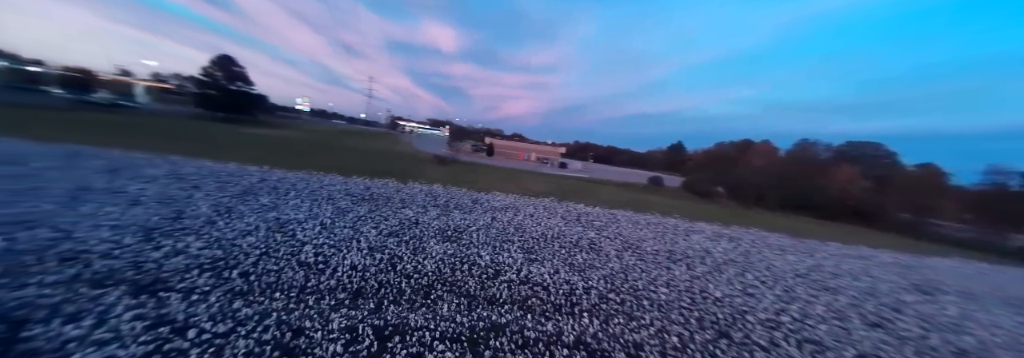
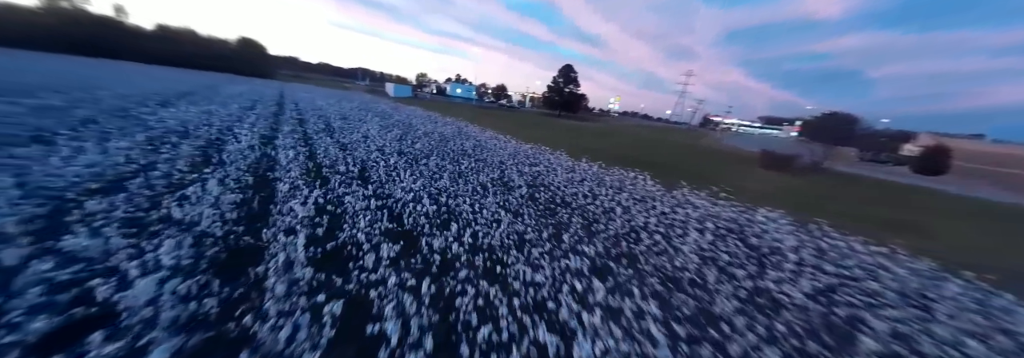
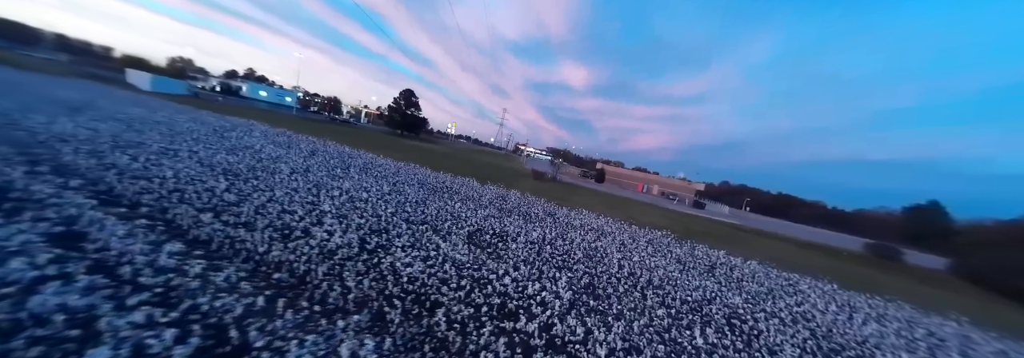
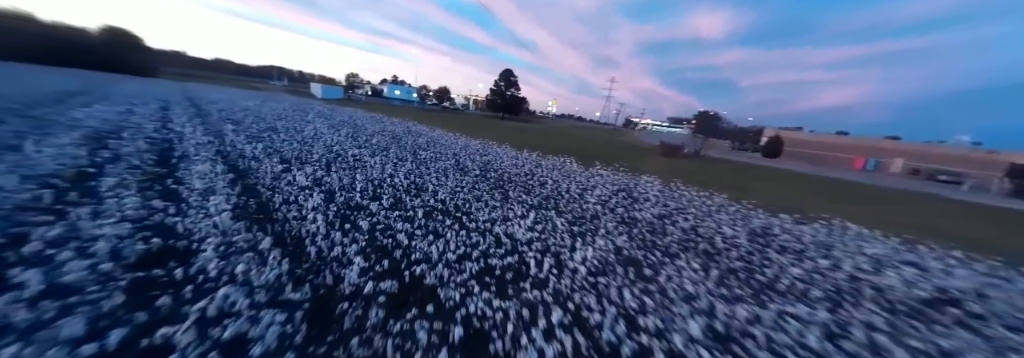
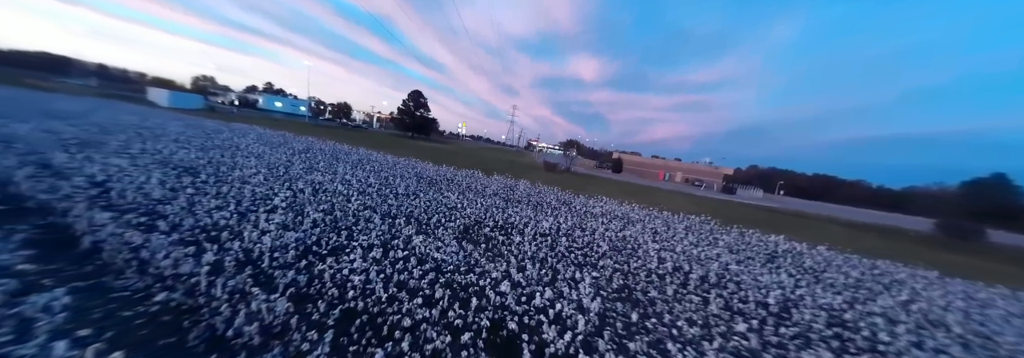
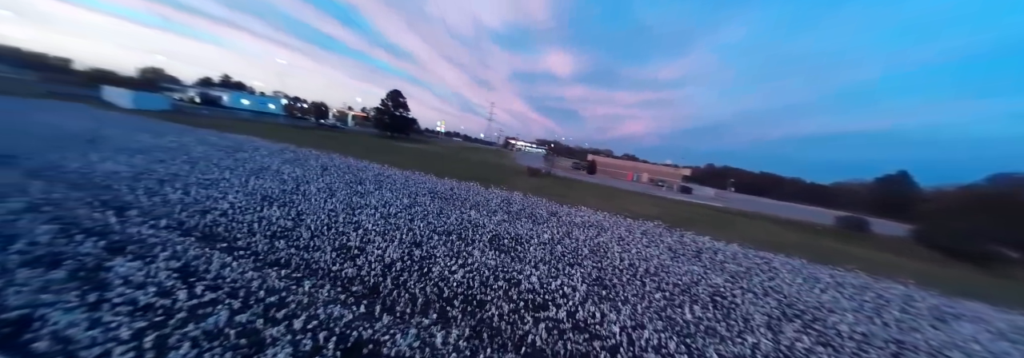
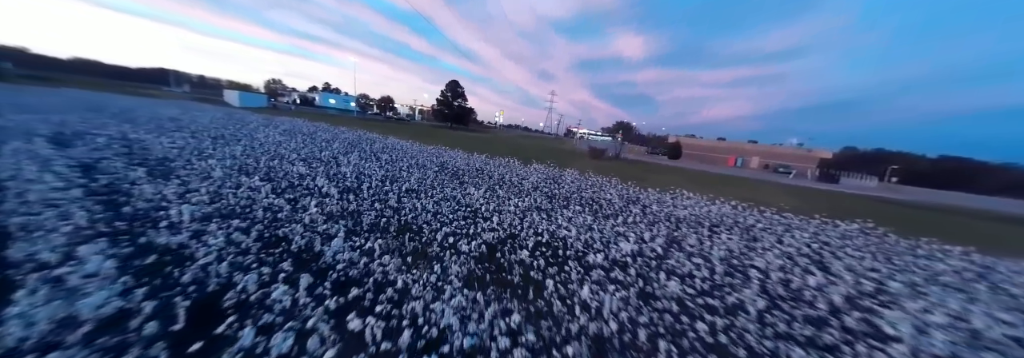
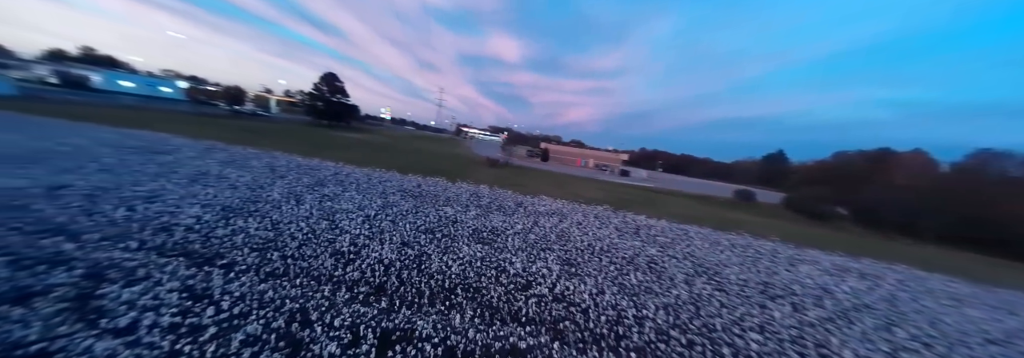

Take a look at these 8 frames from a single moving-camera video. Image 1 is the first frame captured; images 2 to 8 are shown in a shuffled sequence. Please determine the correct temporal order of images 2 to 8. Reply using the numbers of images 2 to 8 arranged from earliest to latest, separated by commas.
8, 6, 3, 5, 7, 4, 2
